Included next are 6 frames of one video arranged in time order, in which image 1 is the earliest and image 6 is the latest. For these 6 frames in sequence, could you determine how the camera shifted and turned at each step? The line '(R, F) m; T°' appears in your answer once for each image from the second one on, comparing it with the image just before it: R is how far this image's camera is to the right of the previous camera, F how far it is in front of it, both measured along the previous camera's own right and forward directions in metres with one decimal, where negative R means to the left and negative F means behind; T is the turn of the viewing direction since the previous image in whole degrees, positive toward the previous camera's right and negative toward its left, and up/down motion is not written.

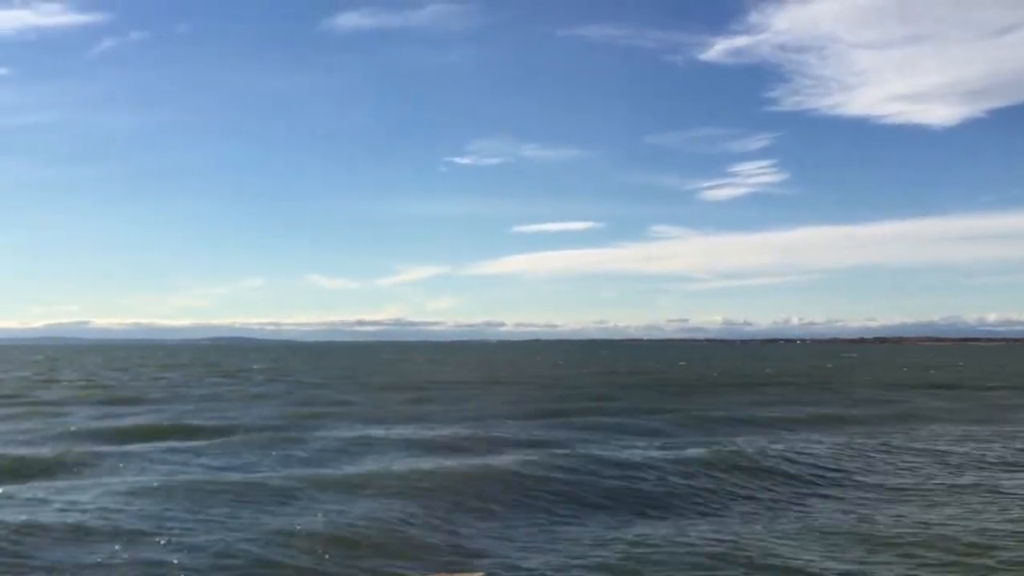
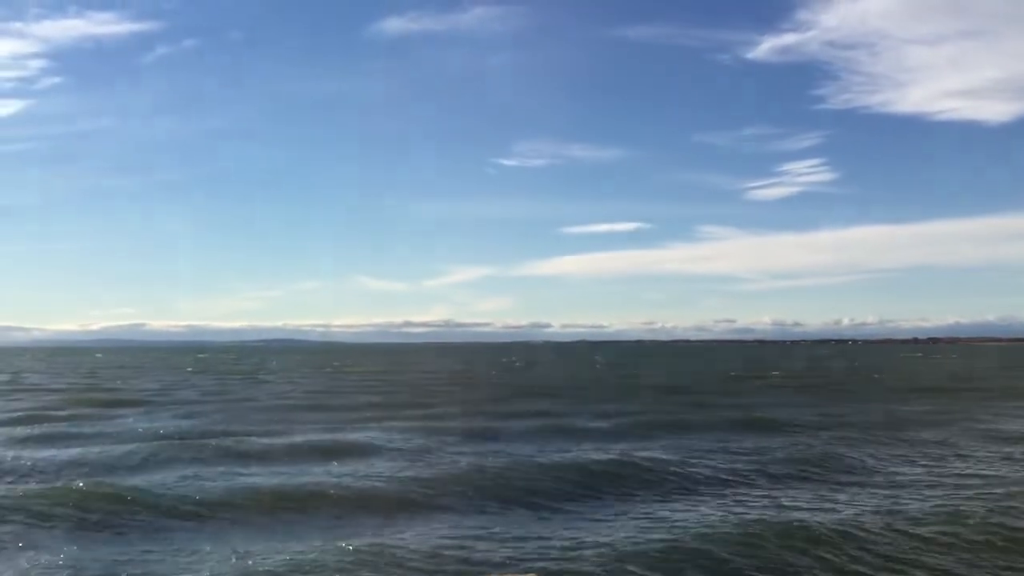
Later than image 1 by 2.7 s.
(-3.6, -0.2) m; -3°
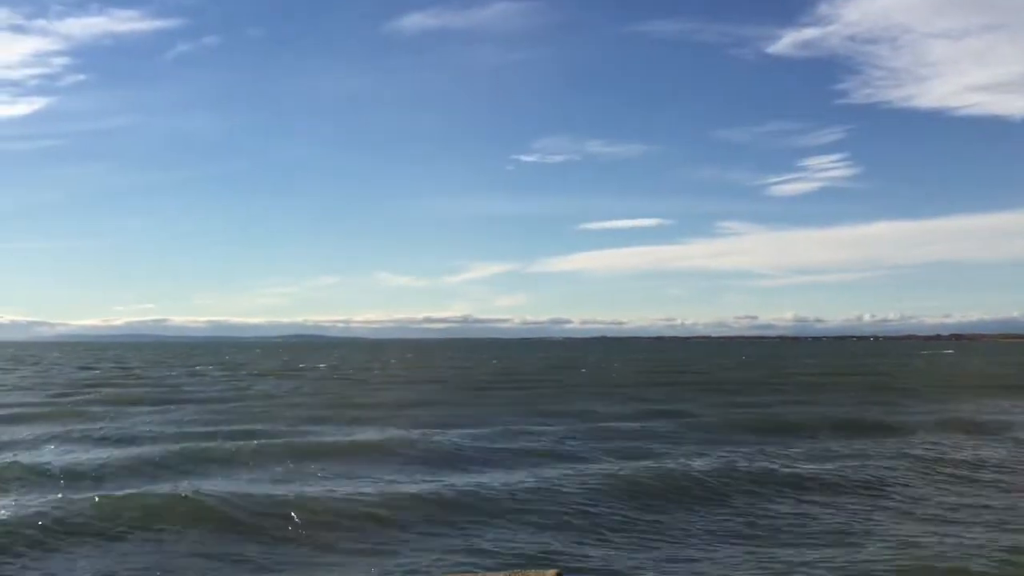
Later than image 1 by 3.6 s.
(-2.5, +0.2) m; -1°
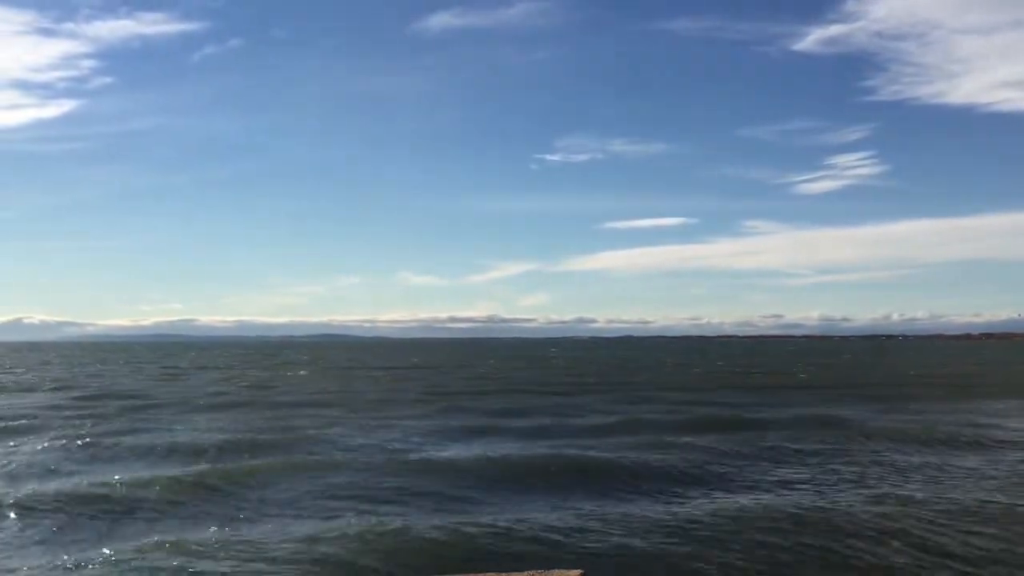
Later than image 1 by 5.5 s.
(-3.5, +0.3) m; -1°
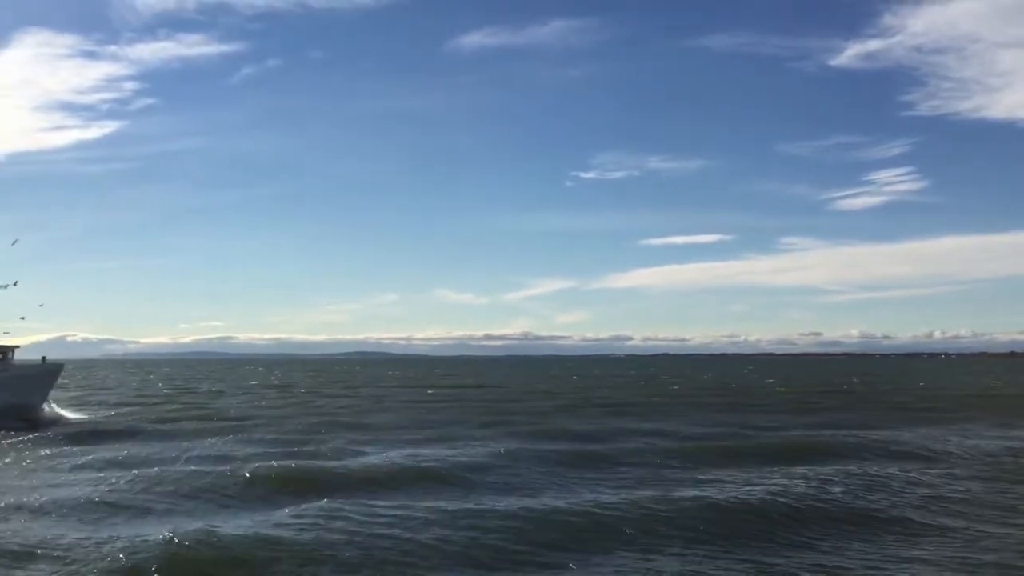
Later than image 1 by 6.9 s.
(-5.6, +0.4) m; -2°
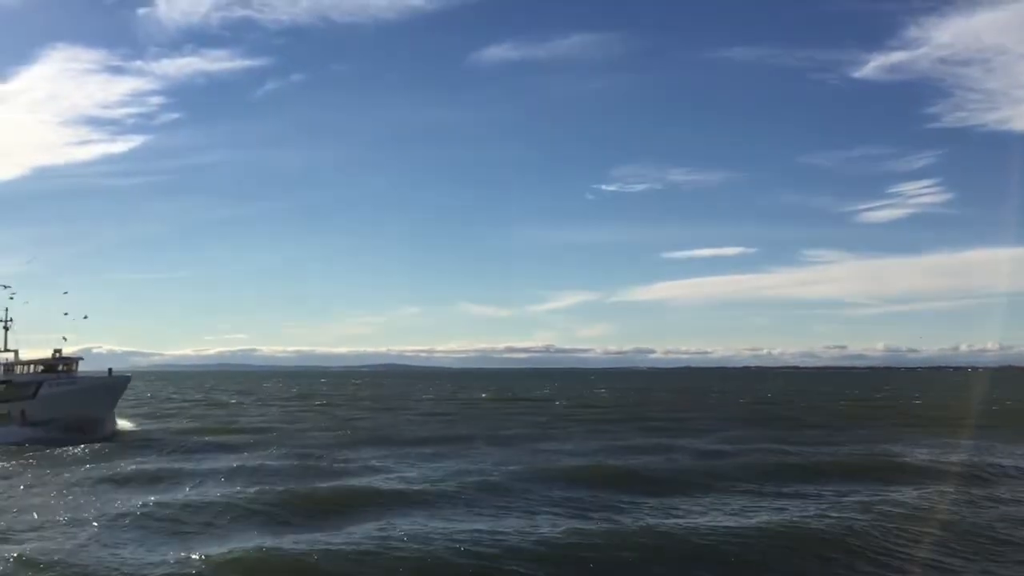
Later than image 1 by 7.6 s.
(-2.8, +0.4) m; -1°
